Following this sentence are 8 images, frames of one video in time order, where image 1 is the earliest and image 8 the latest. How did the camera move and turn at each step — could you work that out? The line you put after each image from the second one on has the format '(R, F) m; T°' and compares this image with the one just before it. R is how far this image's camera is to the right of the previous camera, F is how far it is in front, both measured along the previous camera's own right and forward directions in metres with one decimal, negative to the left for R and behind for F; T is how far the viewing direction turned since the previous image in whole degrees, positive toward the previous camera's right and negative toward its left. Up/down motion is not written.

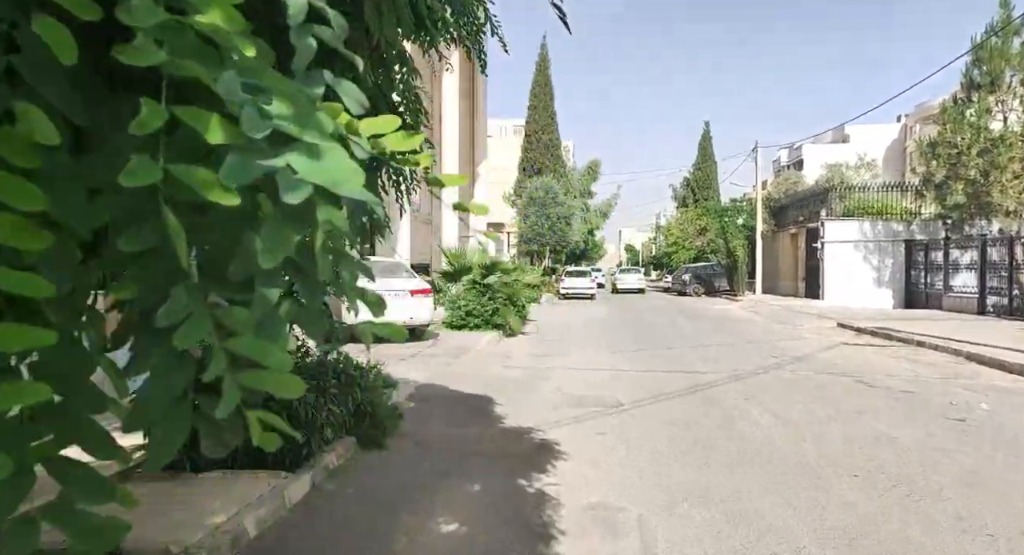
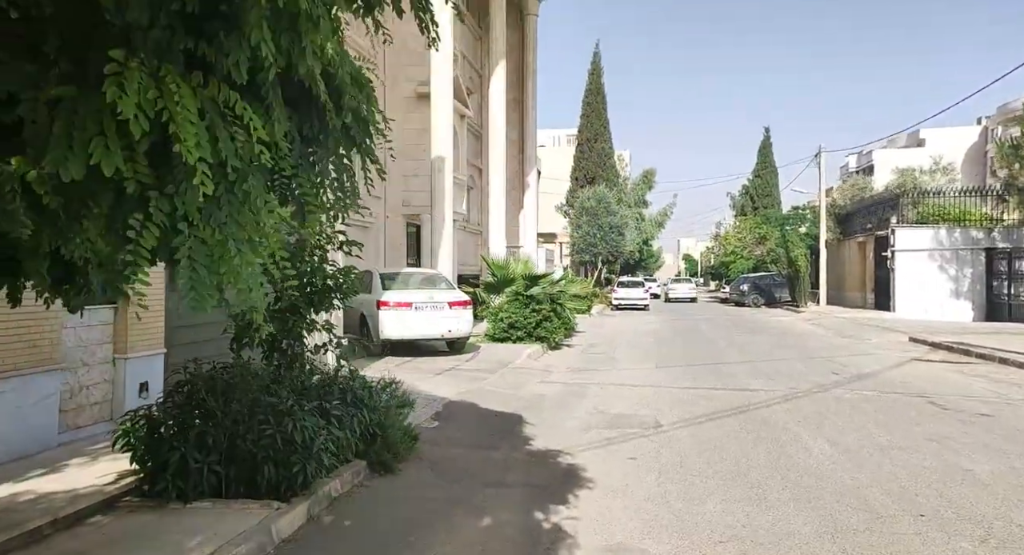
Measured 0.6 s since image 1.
(+0.3, +0.4) m; -5°
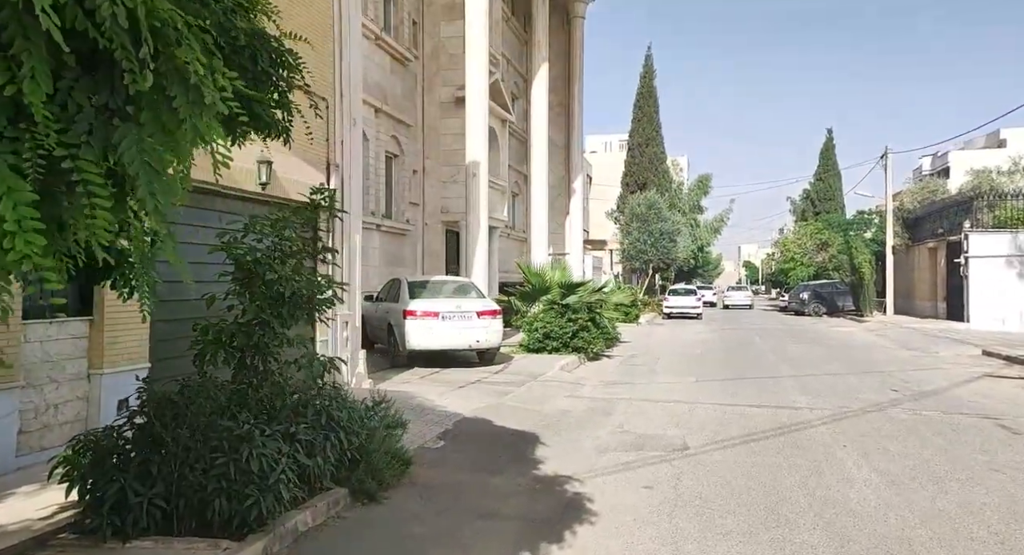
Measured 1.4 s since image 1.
(+0.5, +0.5) m; -5°
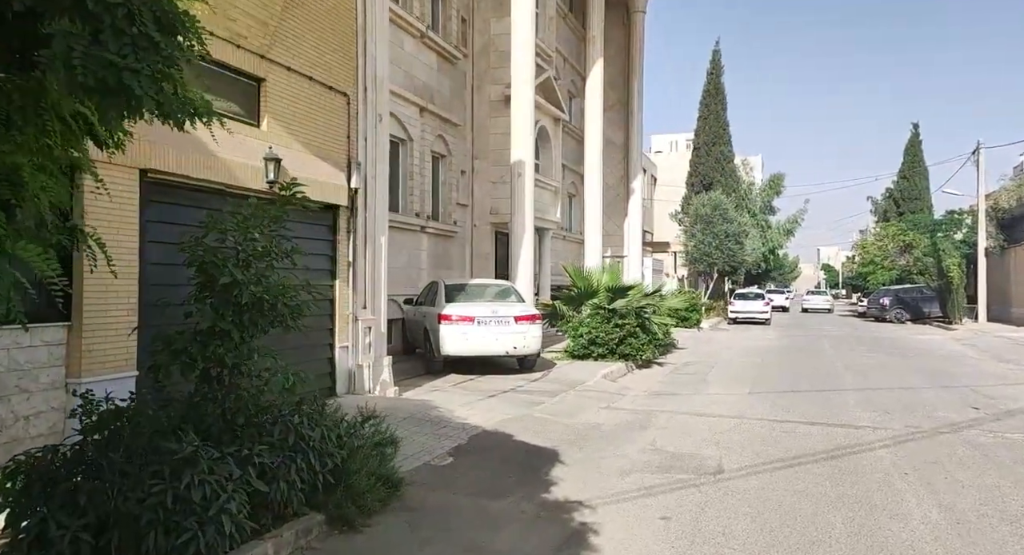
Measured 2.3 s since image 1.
(+0.5, +0.6) m; -6°
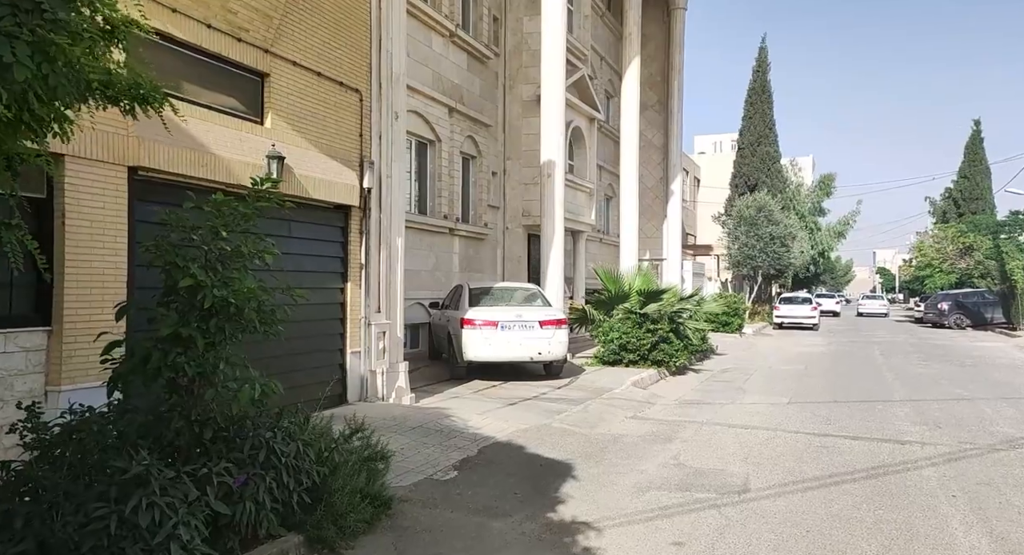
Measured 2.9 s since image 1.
(+0.3, +0.4) m; -4°
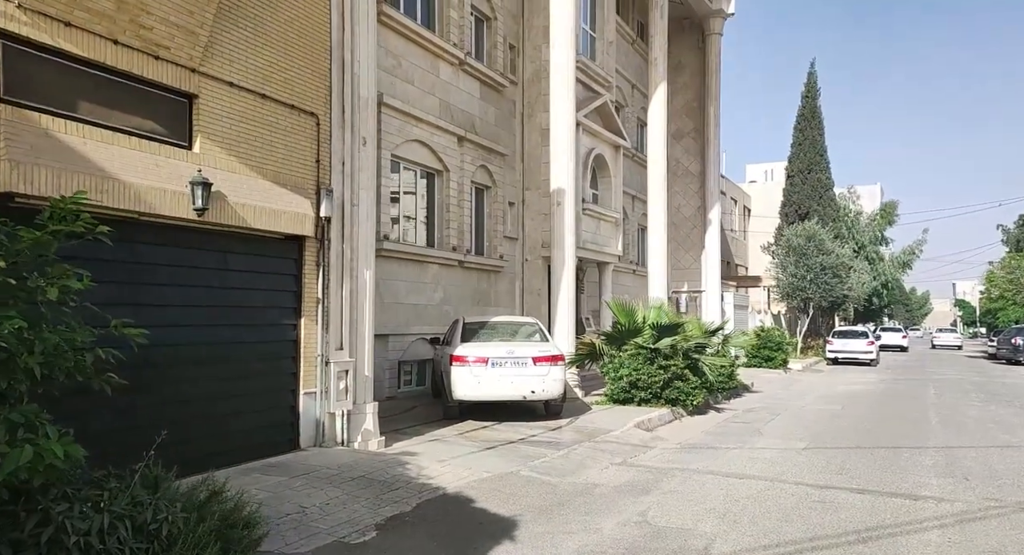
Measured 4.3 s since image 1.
(+1.1, +0.8) m; -5°
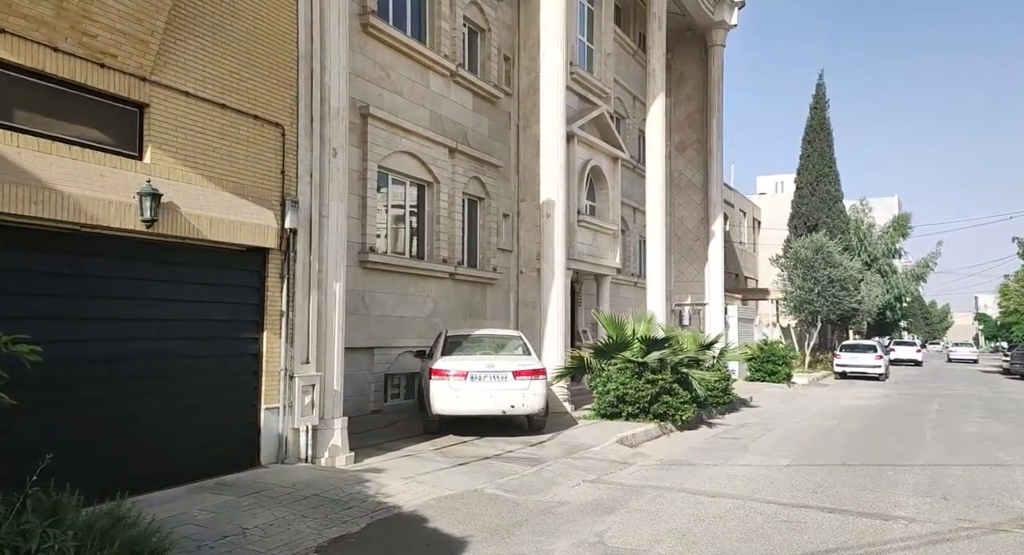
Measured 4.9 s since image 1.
(+0.6, +0.2) m; -1°
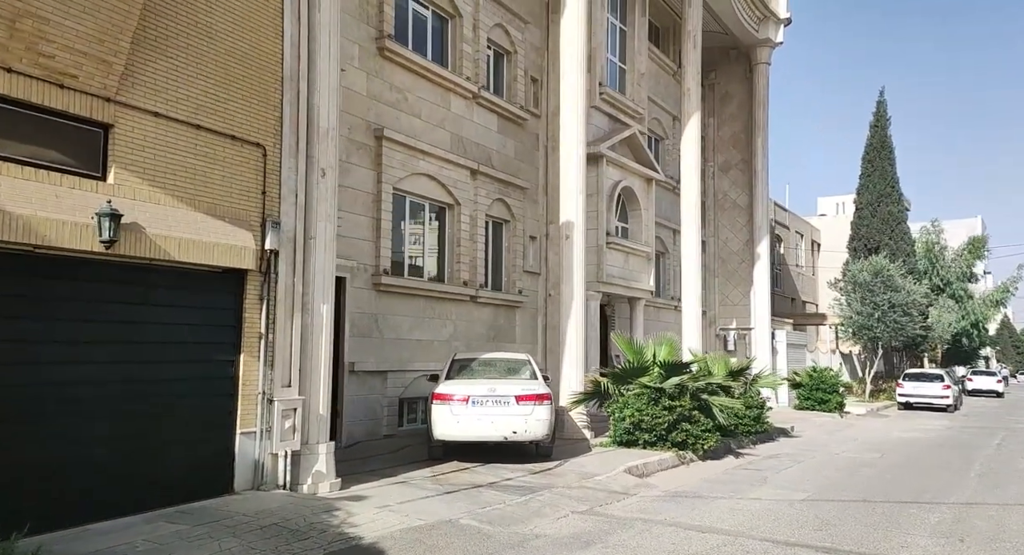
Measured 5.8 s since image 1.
(+0.9, +0.4) m; -5°
